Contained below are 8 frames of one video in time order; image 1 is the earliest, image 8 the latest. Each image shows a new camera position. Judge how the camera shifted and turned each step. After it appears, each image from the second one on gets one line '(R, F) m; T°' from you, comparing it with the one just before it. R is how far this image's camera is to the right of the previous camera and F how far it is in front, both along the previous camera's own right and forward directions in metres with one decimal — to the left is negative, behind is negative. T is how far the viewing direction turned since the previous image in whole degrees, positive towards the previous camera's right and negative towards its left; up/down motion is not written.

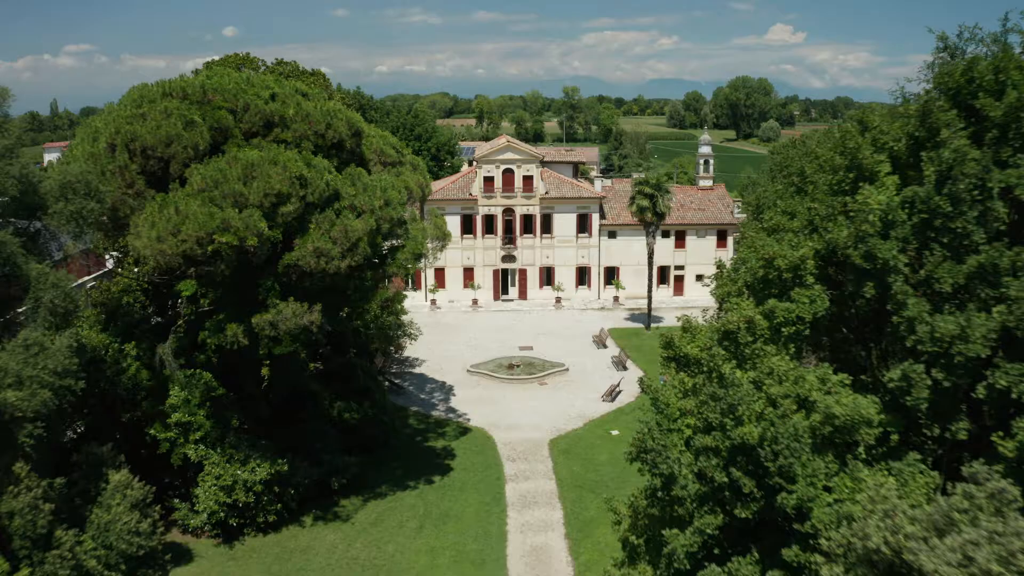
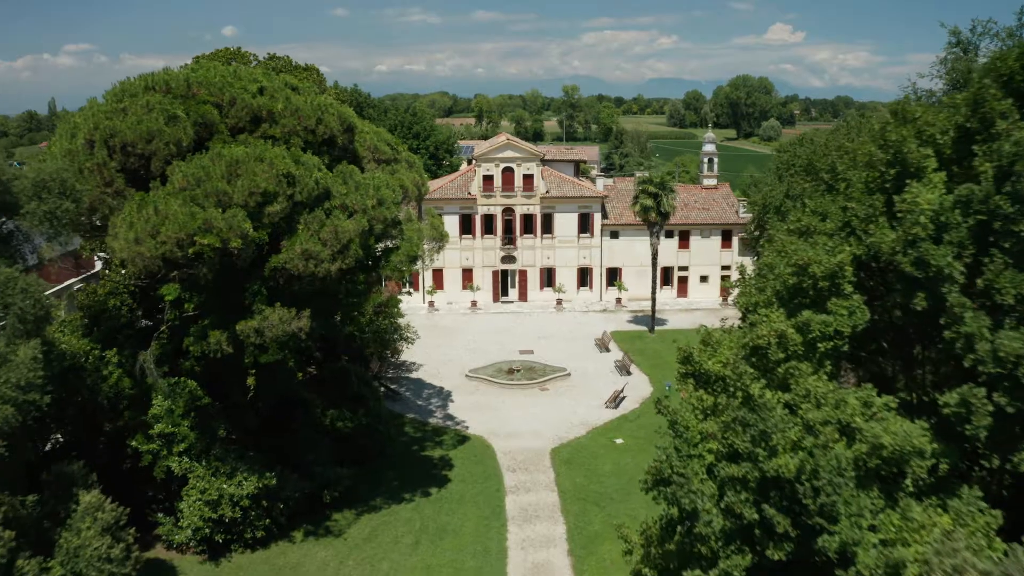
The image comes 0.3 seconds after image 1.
(0.0, +1.2) m; 0°
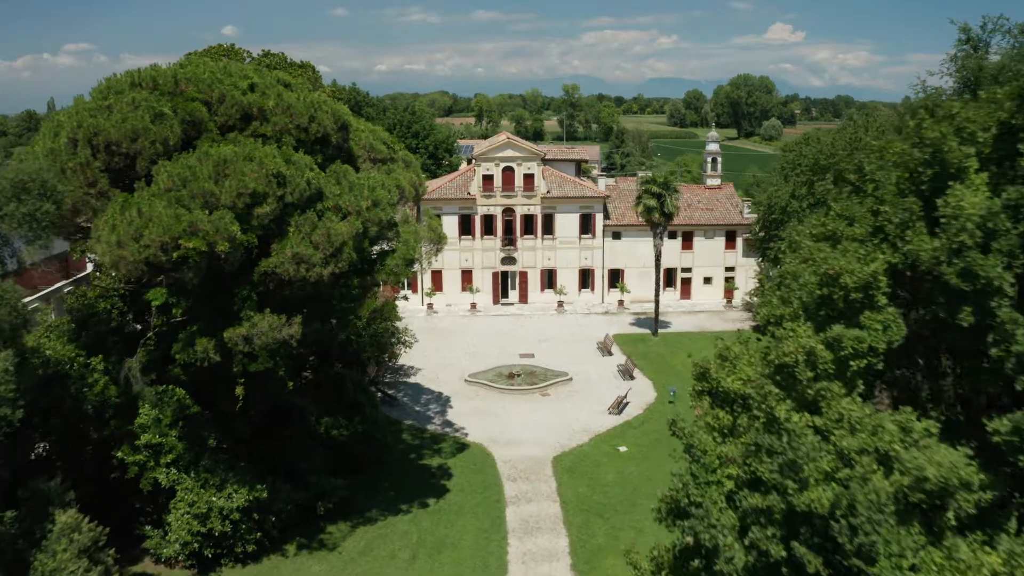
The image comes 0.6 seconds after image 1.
(0.0, +0.9) m; 0°
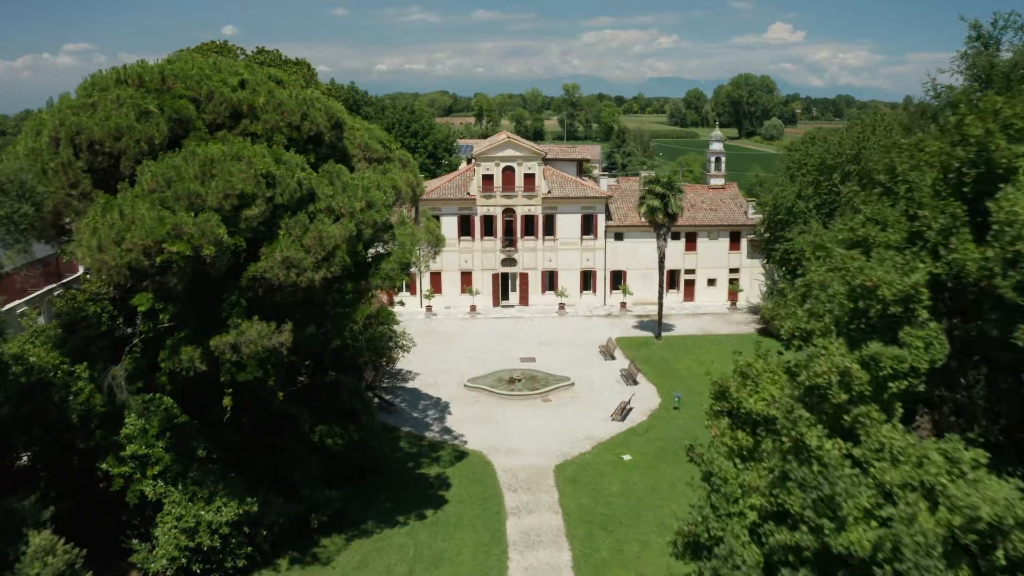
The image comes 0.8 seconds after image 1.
(0.0, +0.9) m; 0°
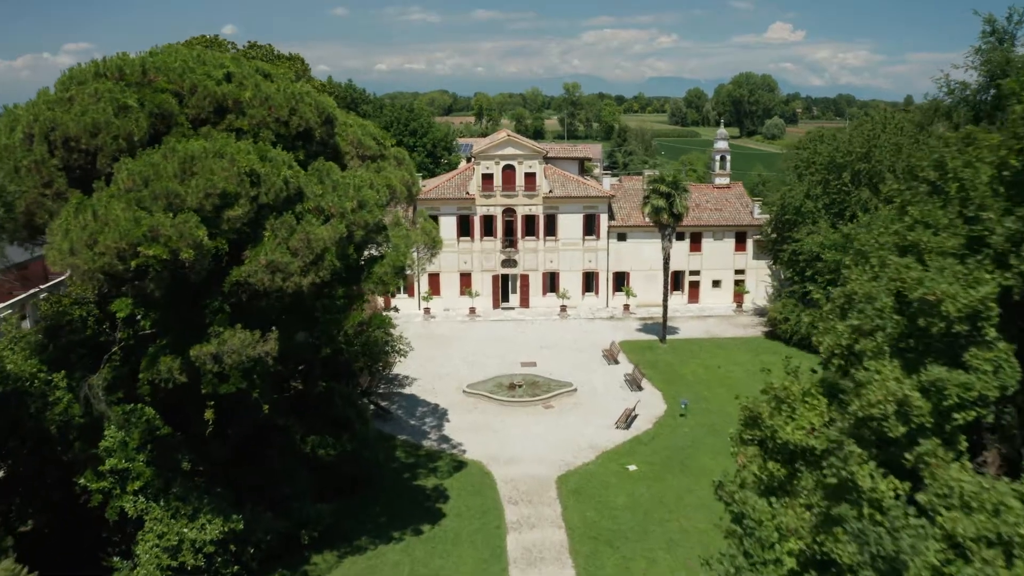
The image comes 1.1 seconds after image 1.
(0.0, +1.1) m; 0°
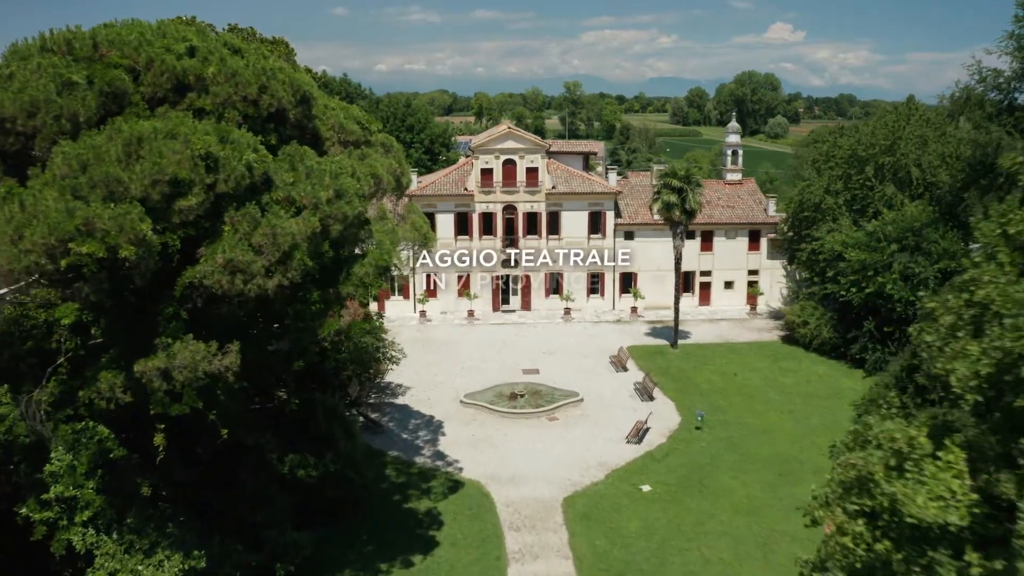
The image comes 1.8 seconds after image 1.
(0.0, +2.5) m; 0°
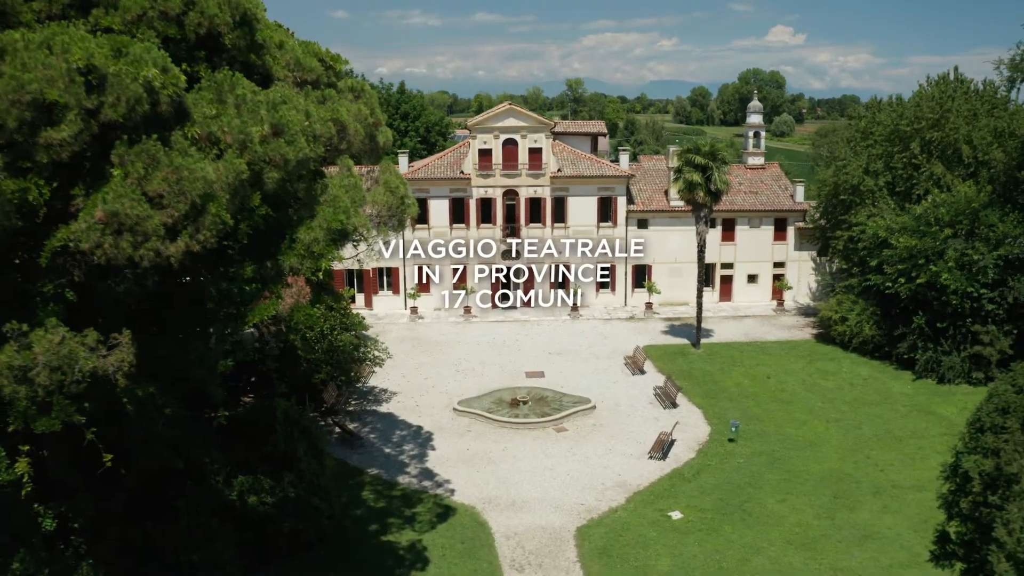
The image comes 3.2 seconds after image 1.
(0.0, +4.1) m; 0°
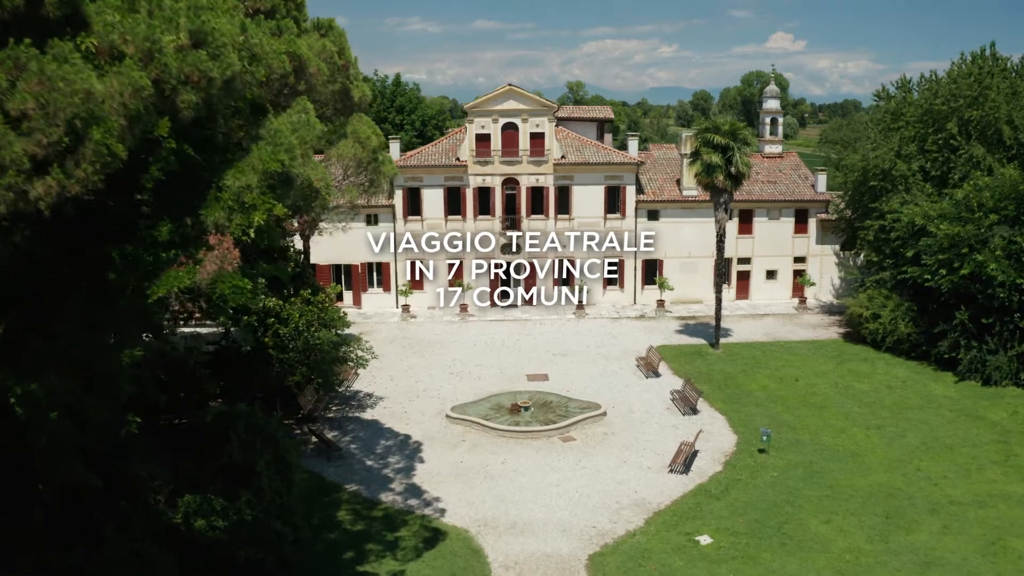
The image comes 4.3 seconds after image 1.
(0.0, +2.9) m; 0°
